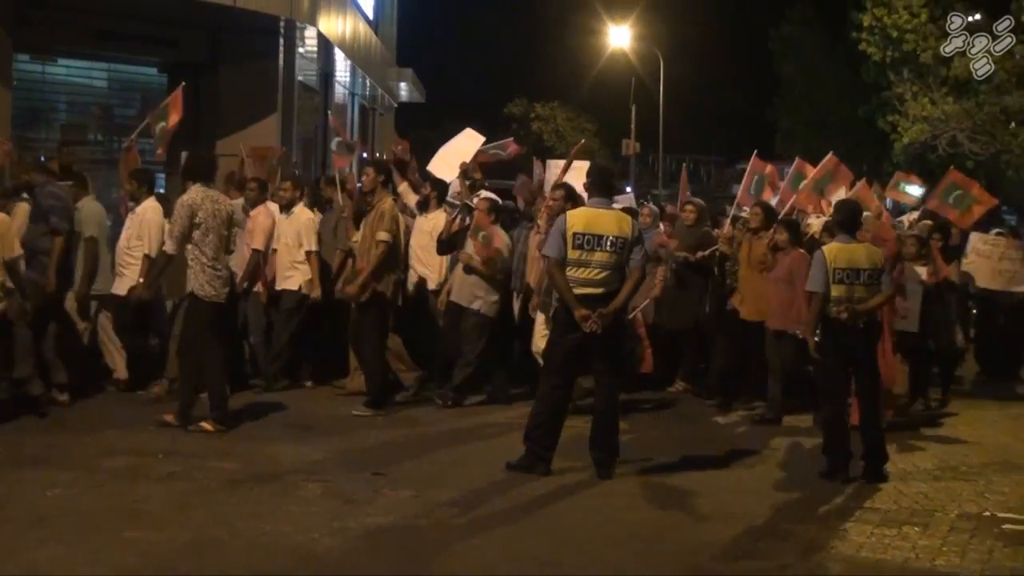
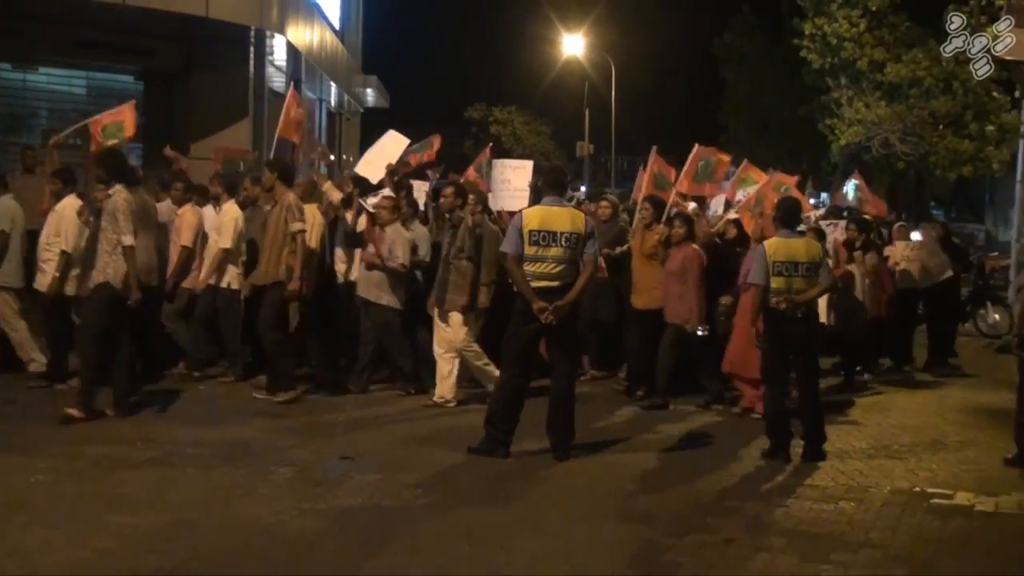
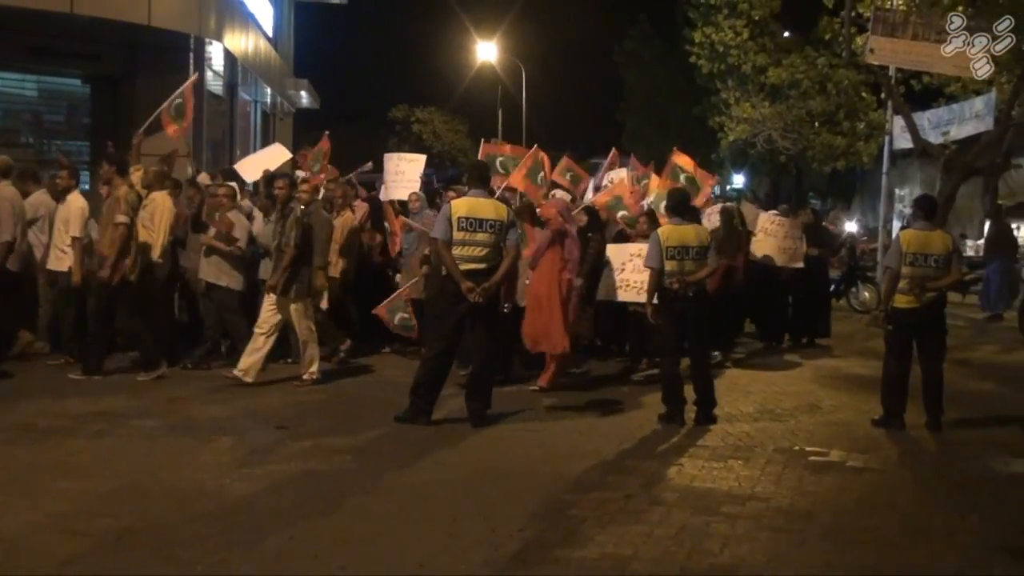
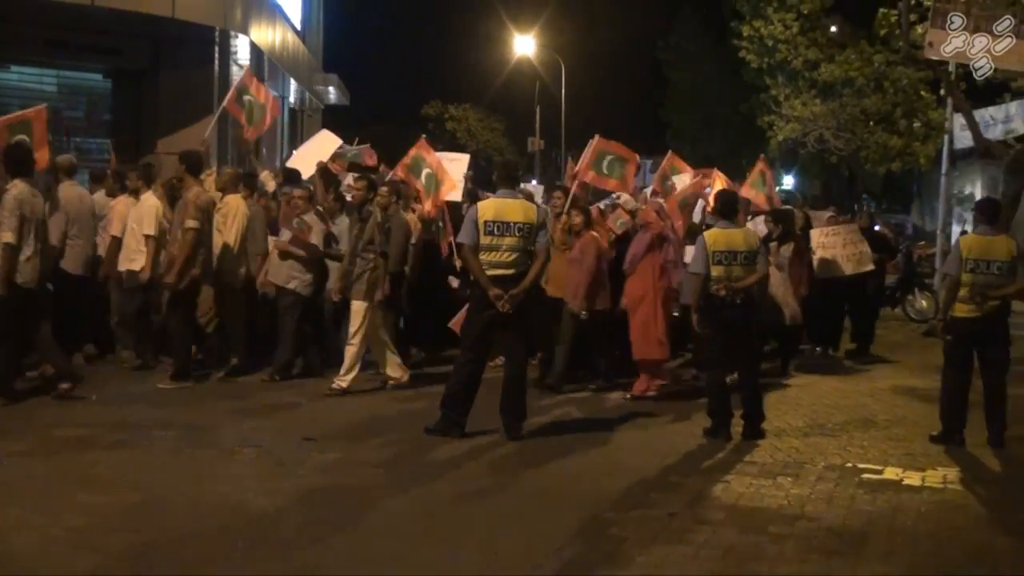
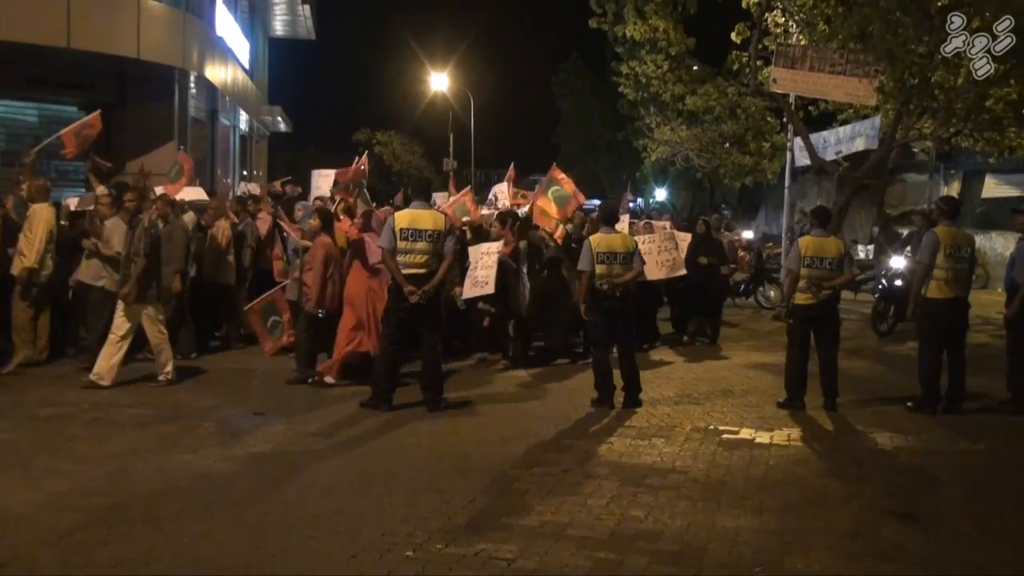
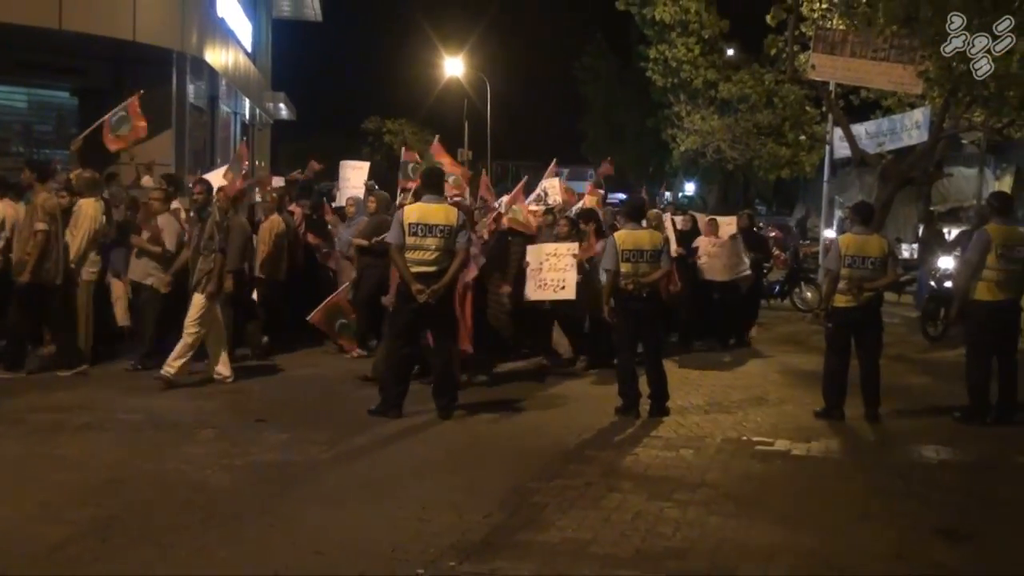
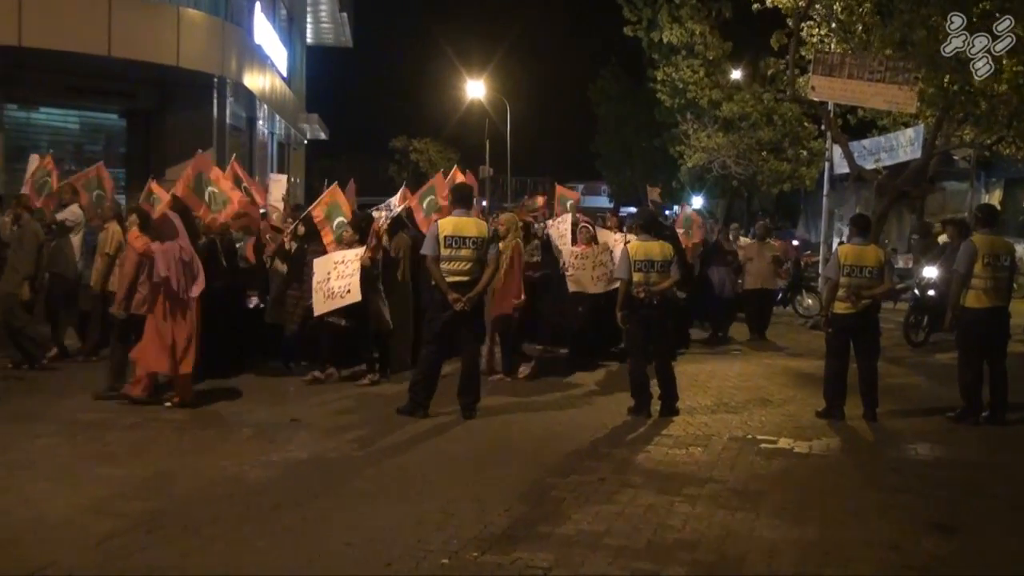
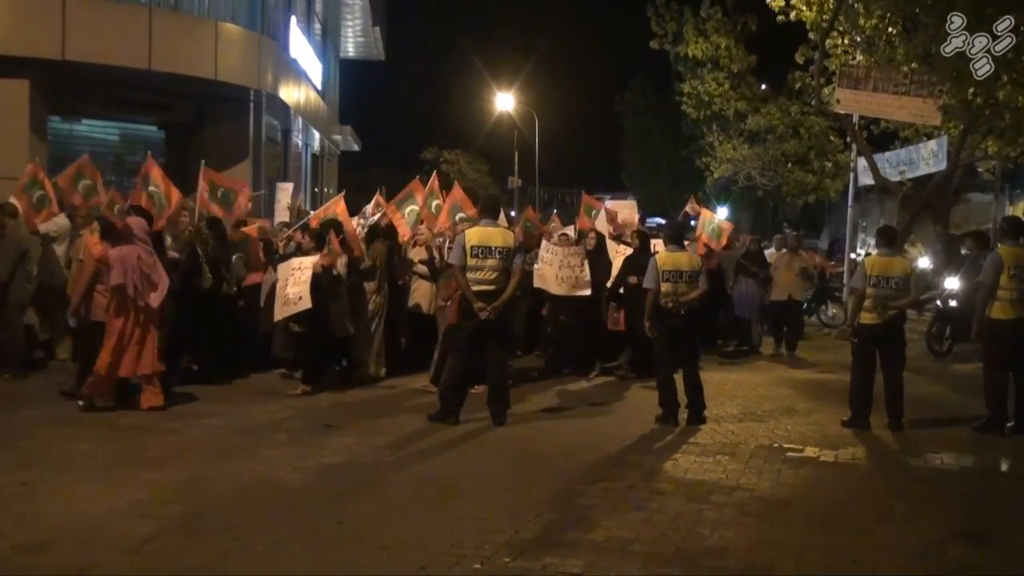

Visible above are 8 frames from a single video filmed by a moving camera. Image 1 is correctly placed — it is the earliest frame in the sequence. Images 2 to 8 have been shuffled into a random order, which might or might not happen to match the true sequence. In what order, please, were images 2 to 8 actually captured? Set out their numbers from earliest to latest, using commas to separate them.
2, 4, 3, 6, 5, 7, 8
